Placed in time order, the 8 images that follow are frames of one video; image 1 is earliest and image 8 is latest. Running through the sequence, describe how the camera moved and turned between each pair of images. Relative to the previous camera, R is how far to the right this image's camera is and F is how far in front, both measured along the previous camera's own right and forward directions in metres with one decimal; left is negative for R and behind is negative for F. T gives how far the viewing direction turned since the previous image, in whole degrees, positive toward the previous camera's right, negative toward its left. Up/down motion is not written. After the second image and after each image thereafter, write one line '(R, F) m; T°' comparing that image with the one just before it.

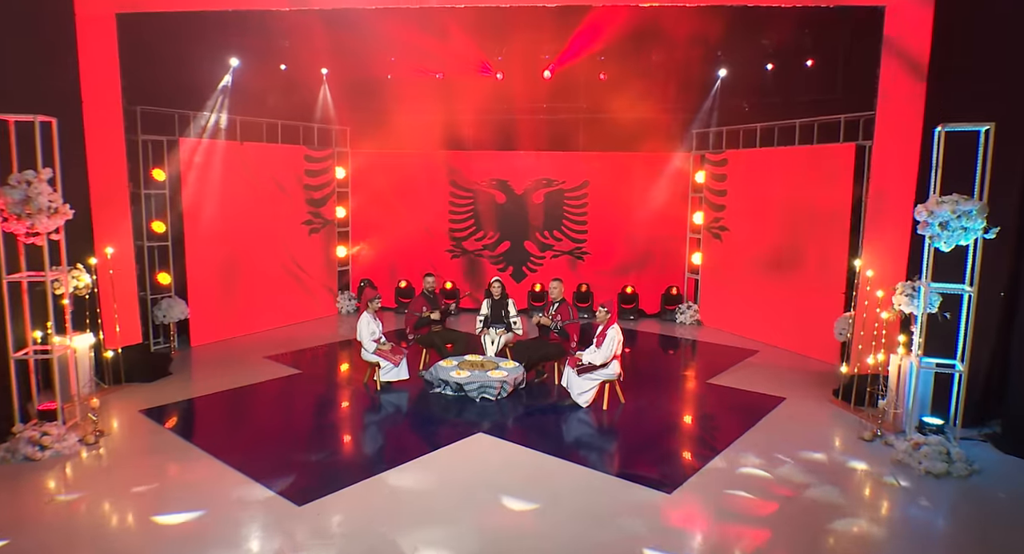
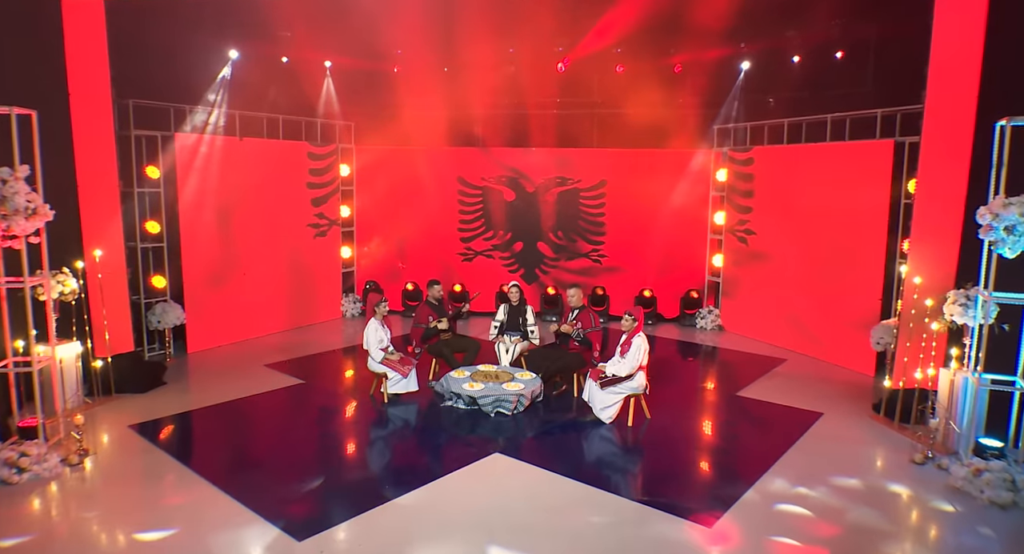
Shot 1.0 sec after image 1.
(-0.1, +0.4) m; 0°
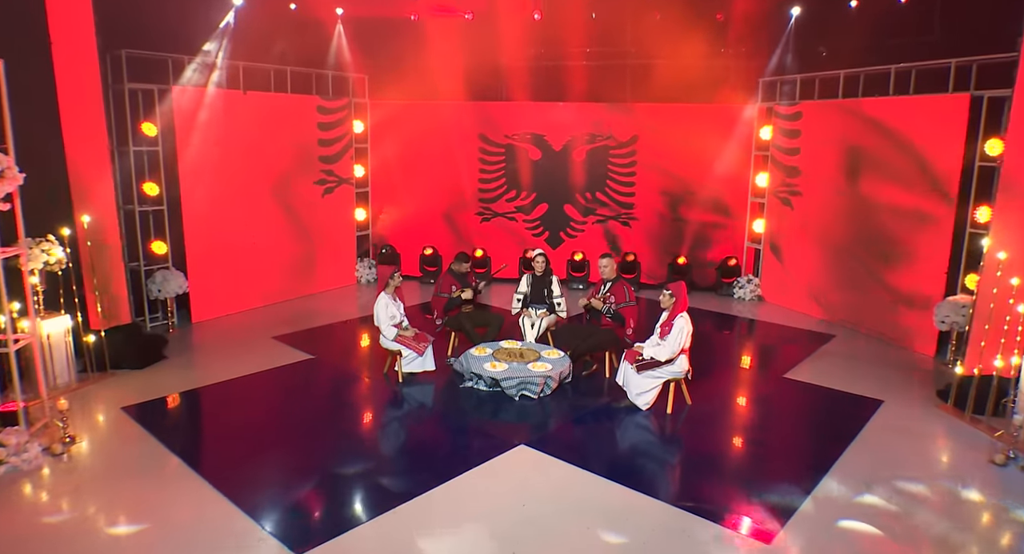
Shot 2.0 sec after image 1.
(-0.1, +0.6) m; -2°
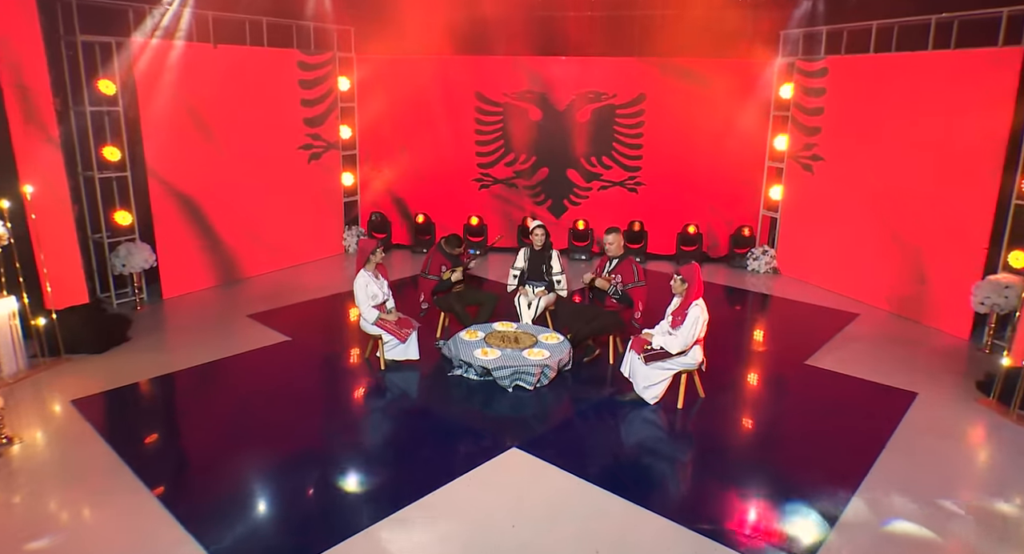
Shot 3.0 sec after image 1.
(+0.1, +0.5) m; 0°
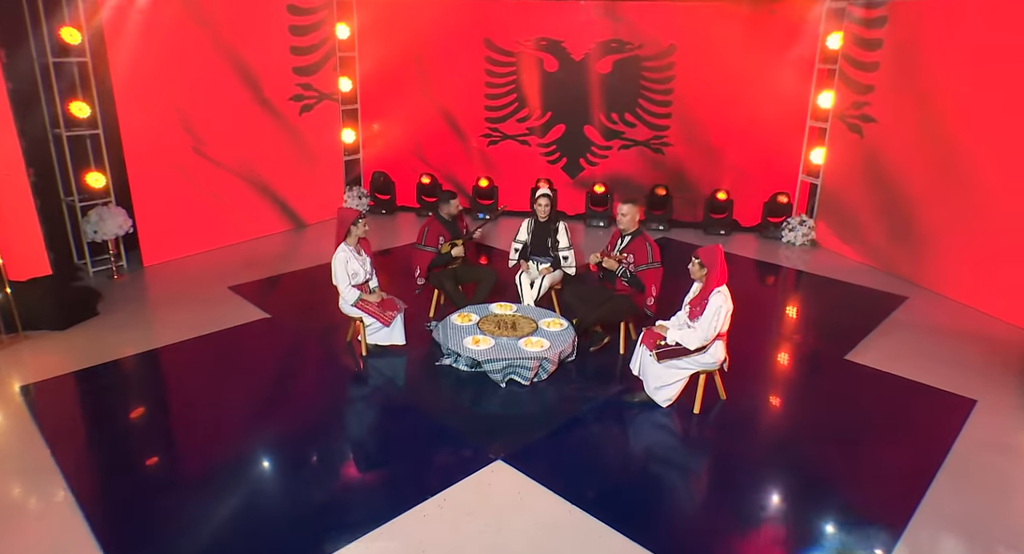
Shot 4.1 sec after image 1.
(+0.2, +0.6) m; -3°
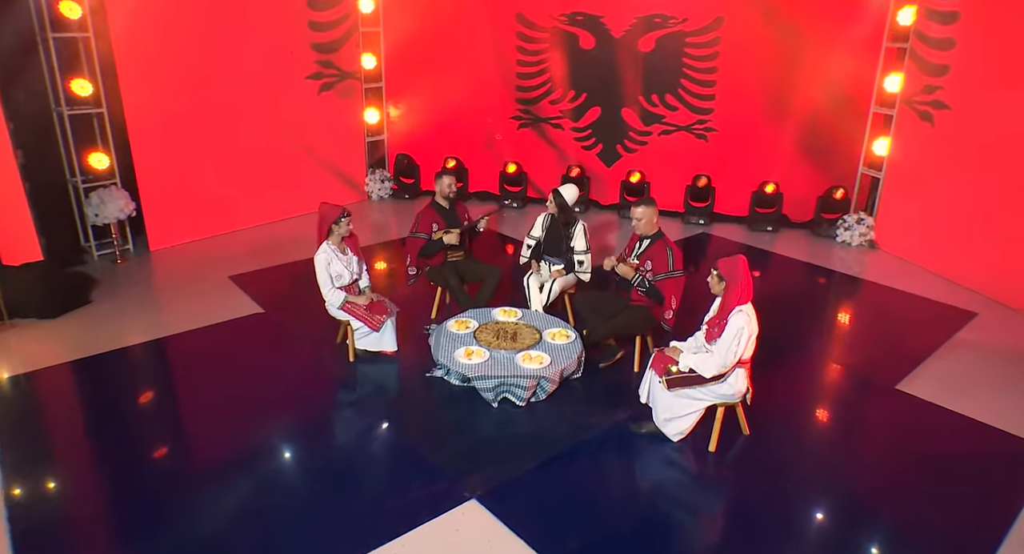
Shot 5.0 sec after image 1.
(+0.3, +0.5) m; -5°
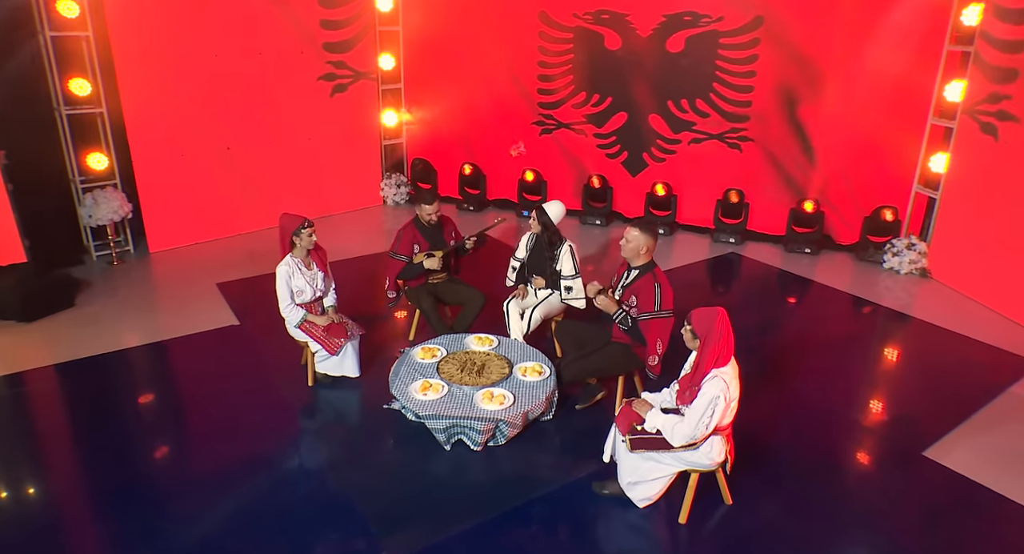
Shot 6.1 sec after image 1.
(+0.5, +0.4) m; -5°
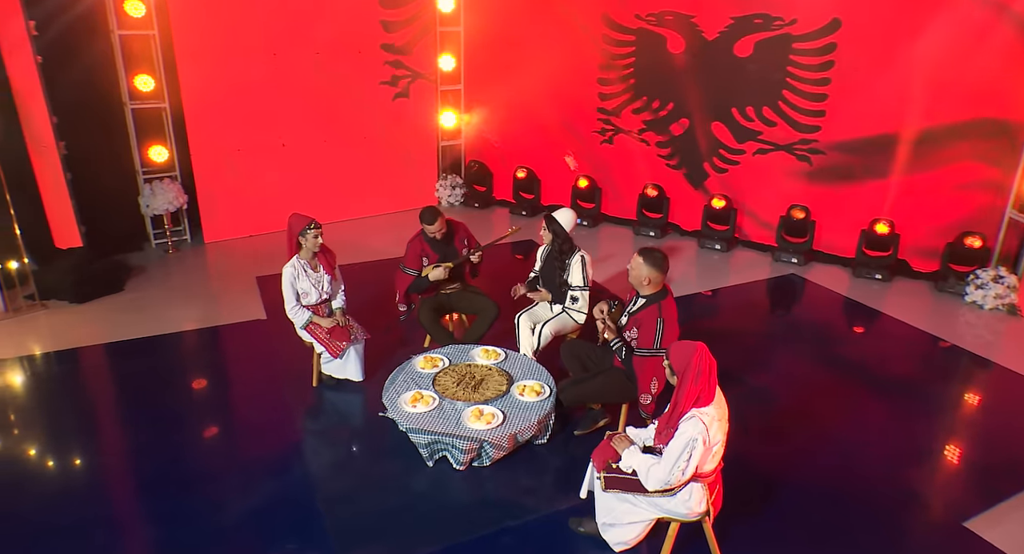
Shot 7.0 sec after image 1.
(+0.4, +0.2) m; -8°
